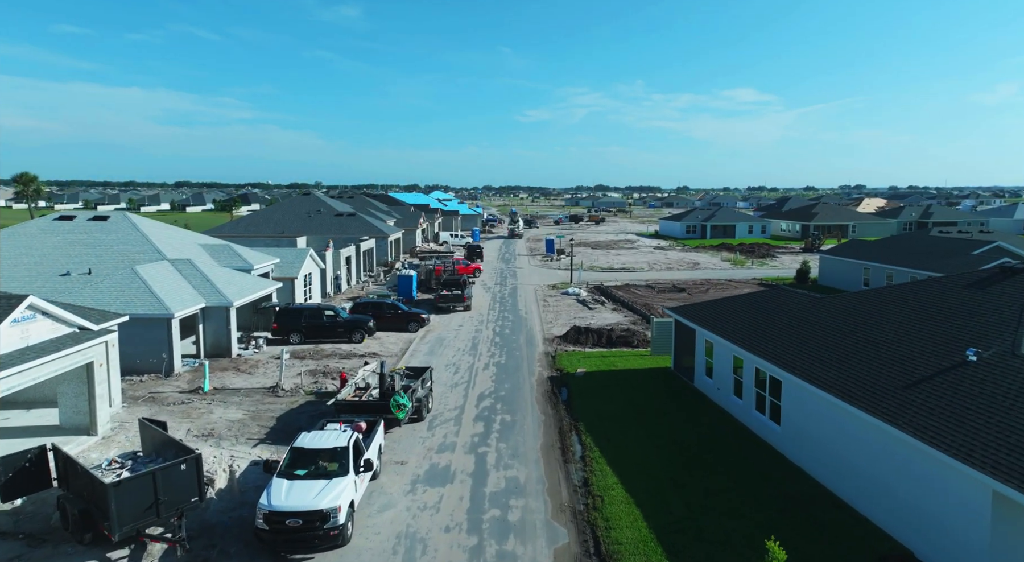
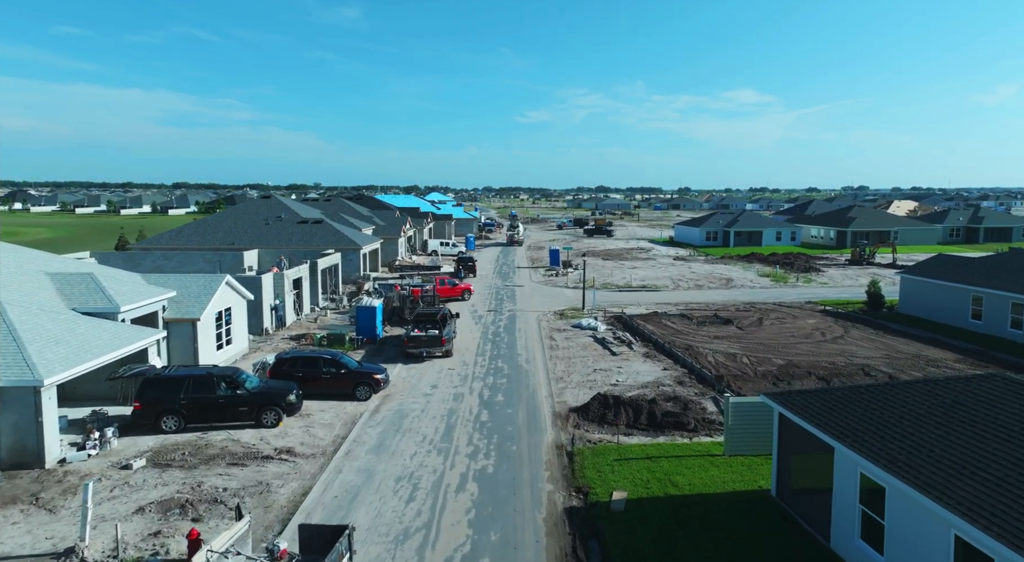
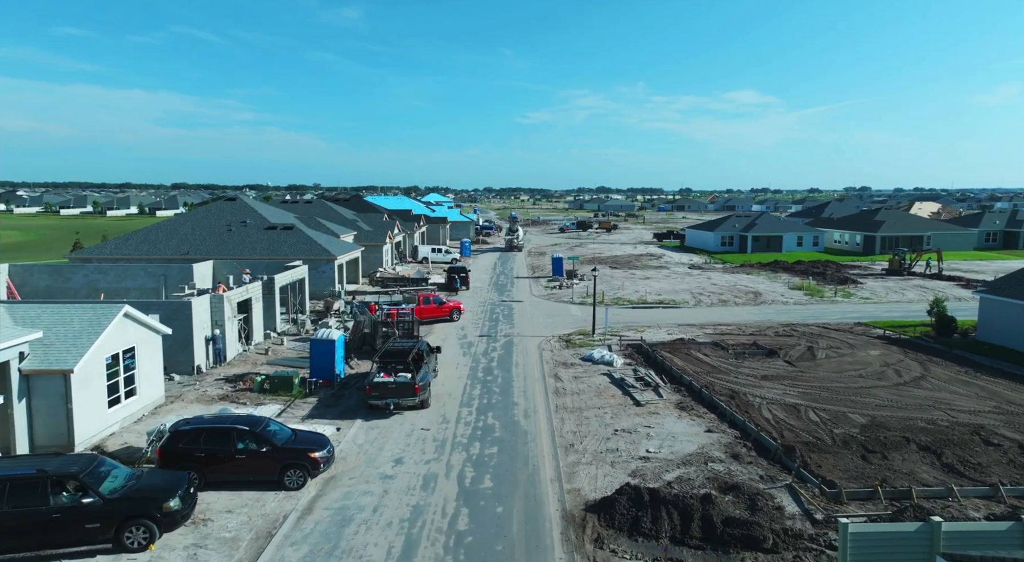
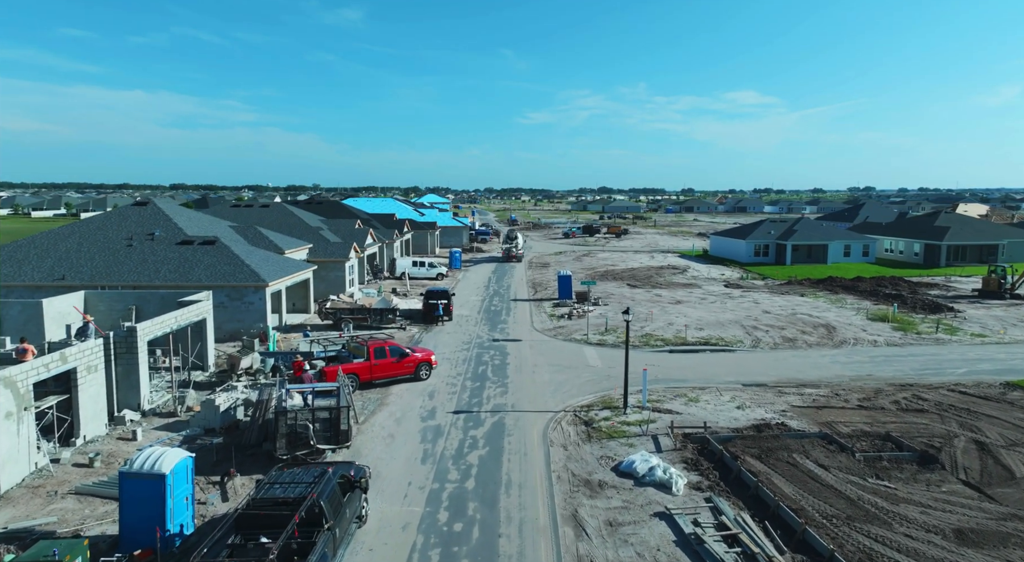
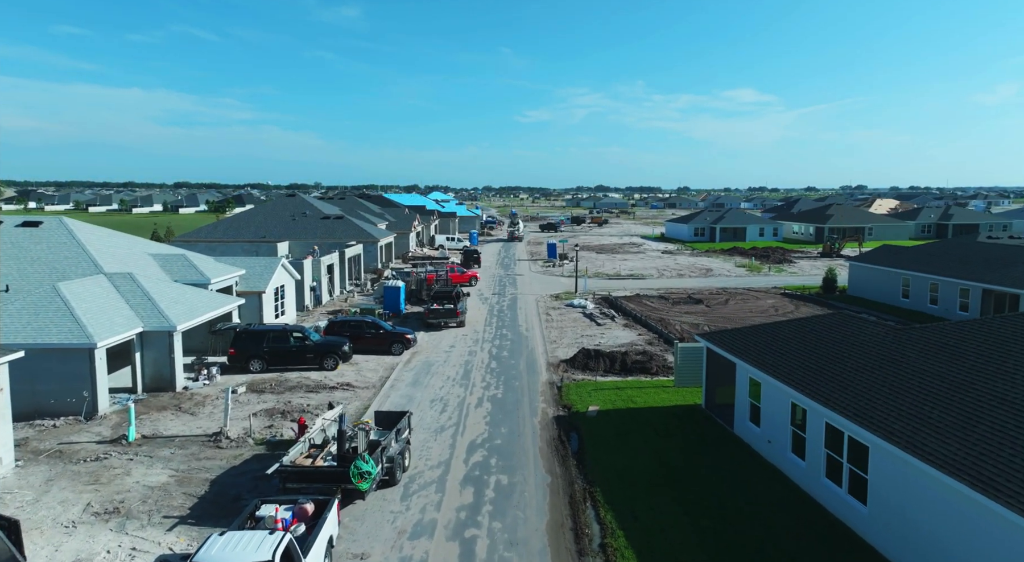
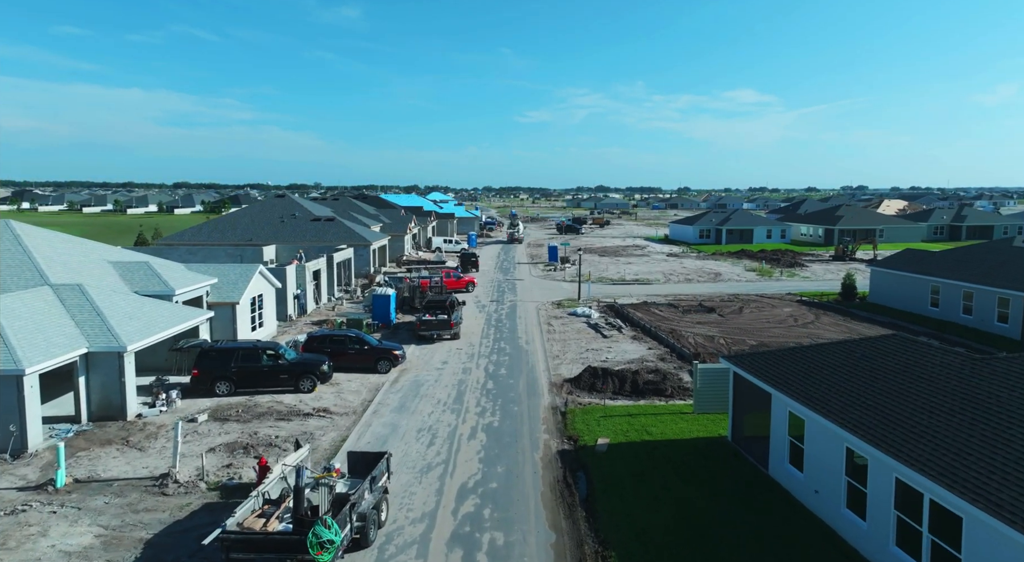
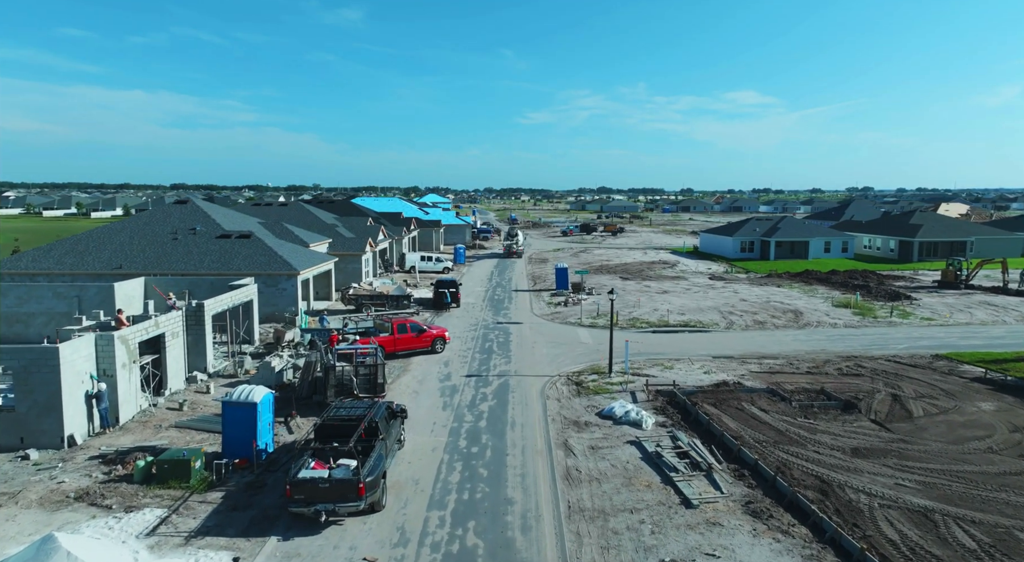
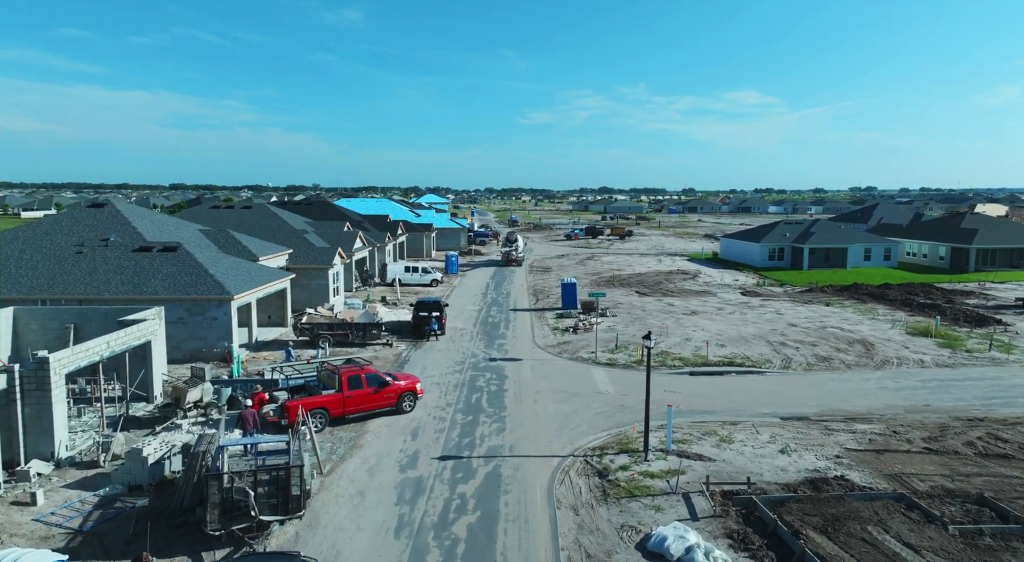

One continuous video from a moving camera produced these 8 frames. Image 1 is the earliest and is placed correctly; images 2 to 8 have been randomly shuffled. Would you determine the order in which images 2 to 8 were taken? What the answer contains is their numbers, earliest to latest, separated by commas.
5, 6, 2, 3, 7, 4, 8
